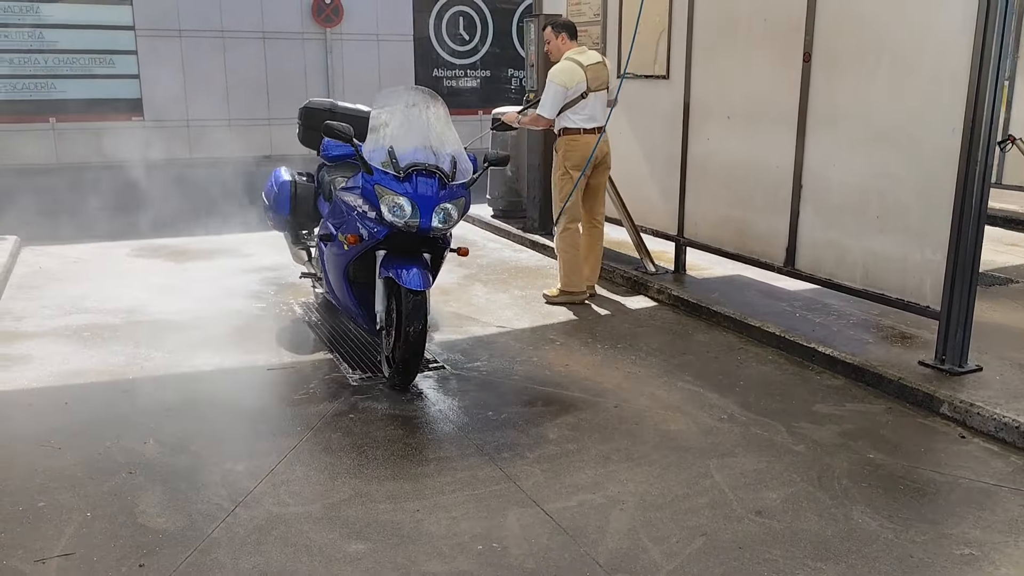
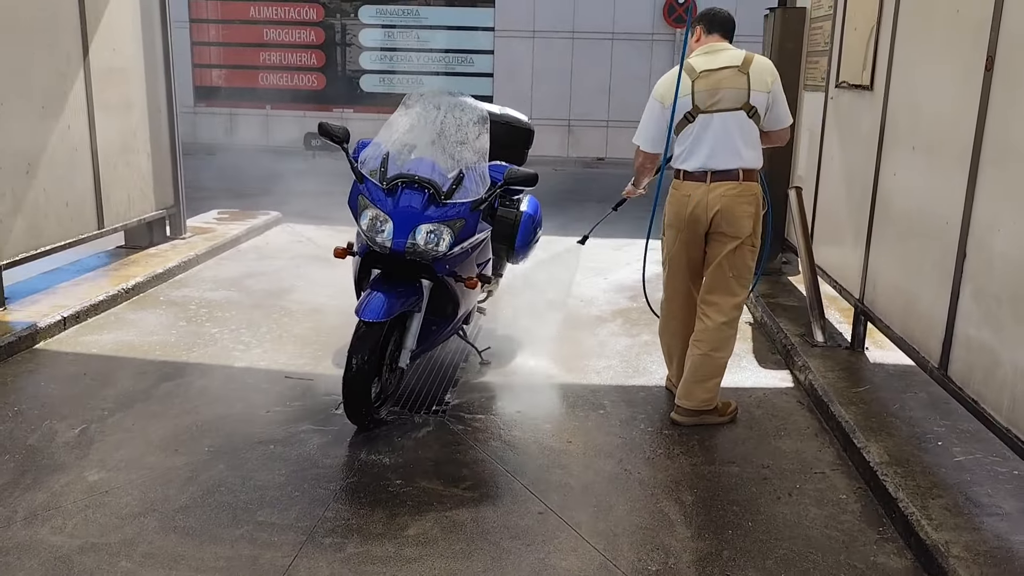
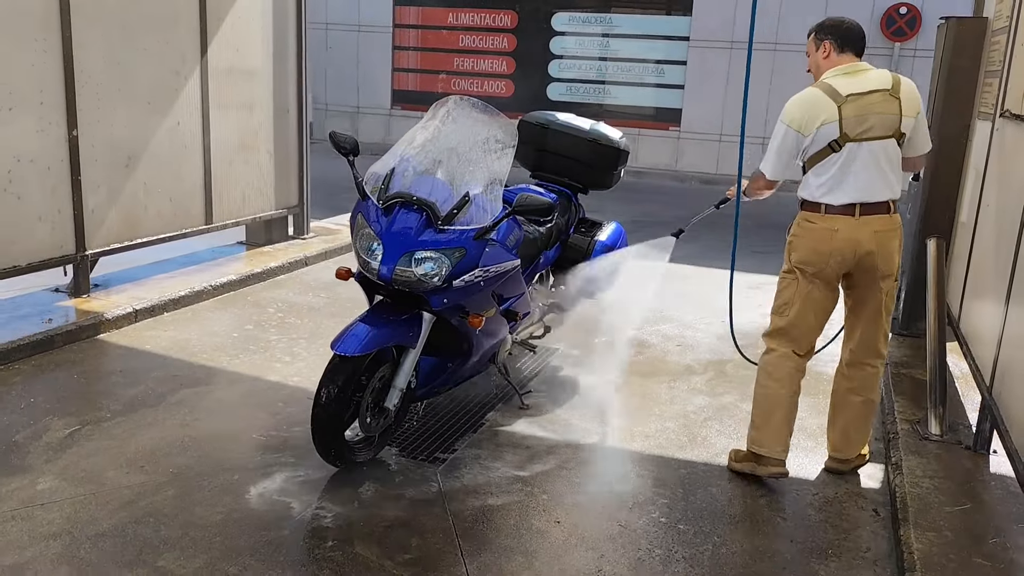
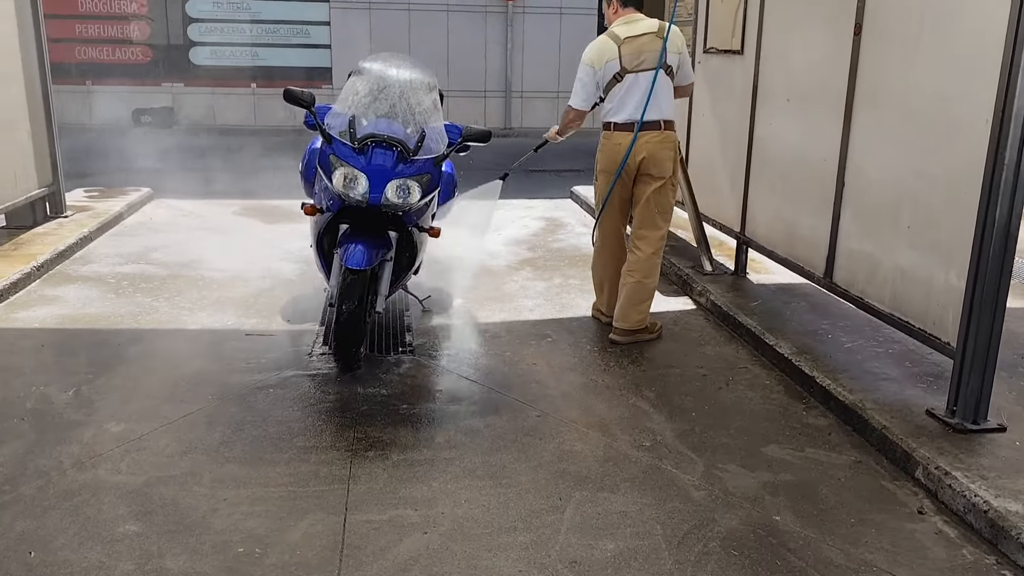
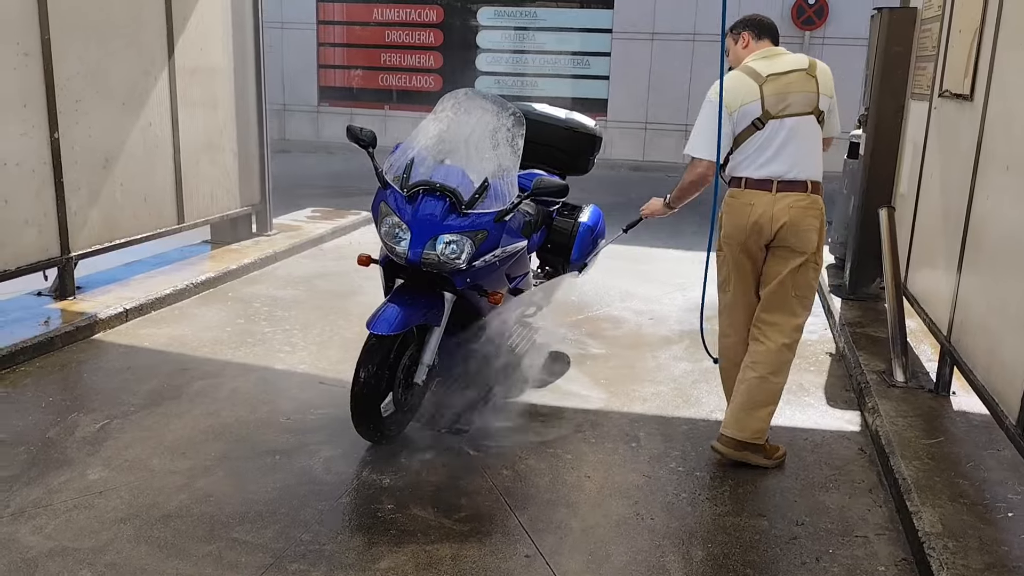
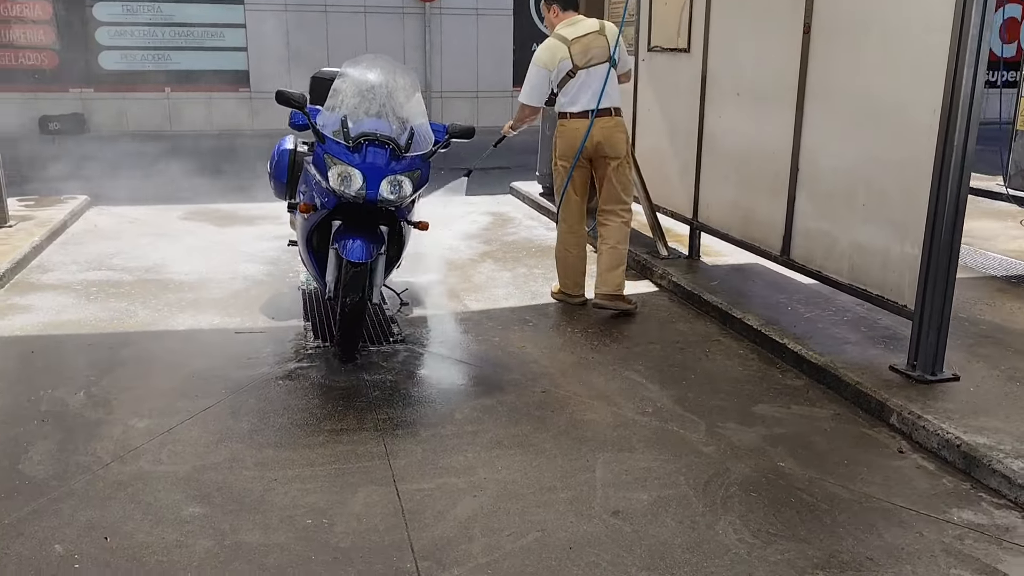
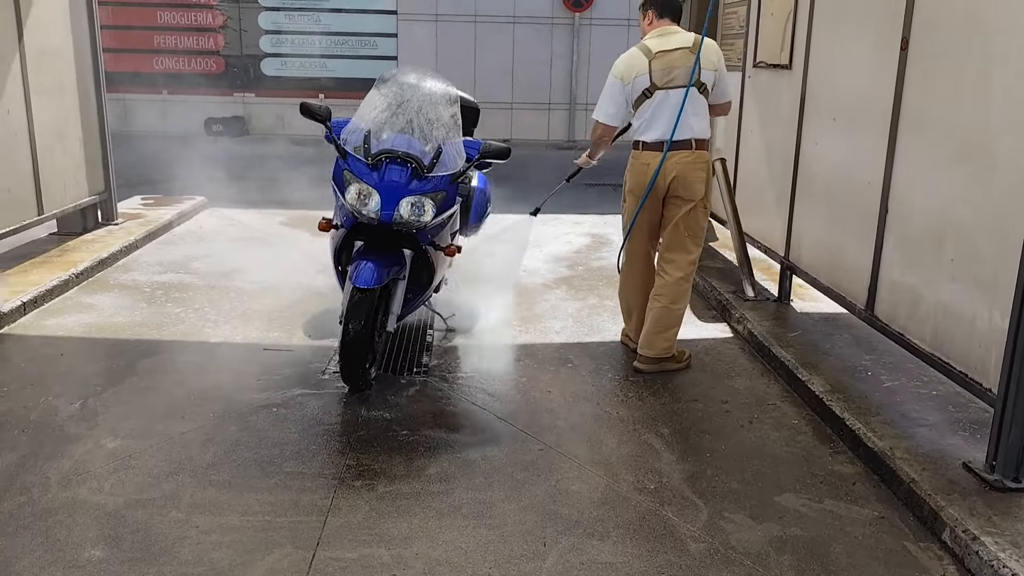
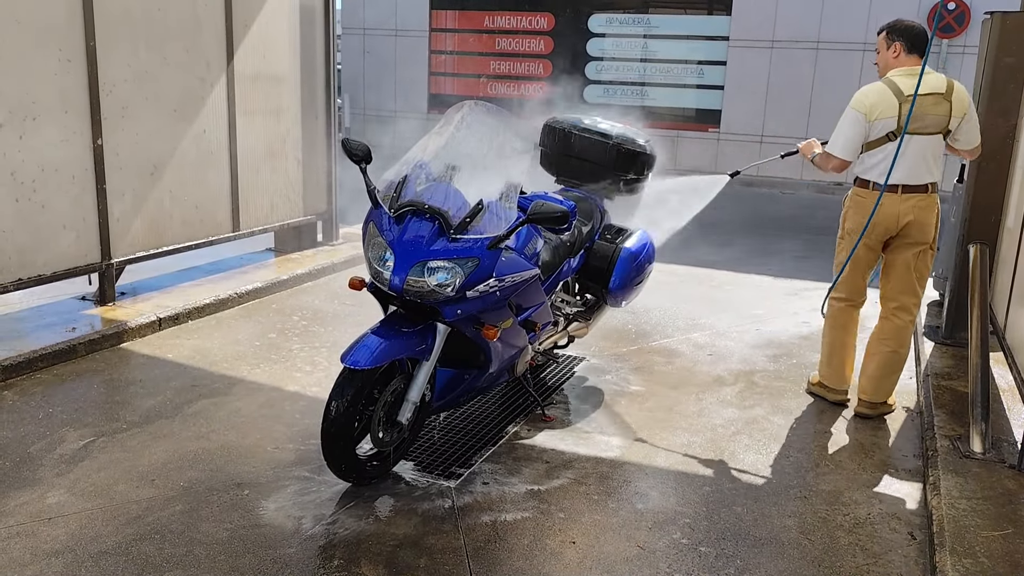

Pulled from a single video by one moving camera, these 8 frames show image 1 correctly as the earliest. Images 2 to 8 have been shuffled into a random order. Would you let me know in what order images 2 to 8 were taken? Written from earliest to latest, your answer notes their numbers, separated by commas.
6, 4, 7, 2, 5, 3, 8
